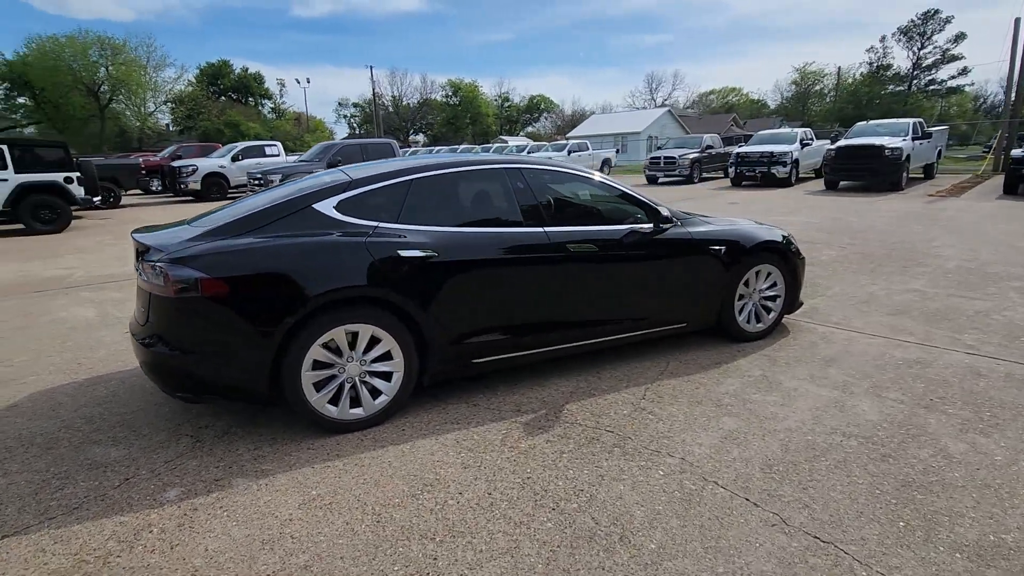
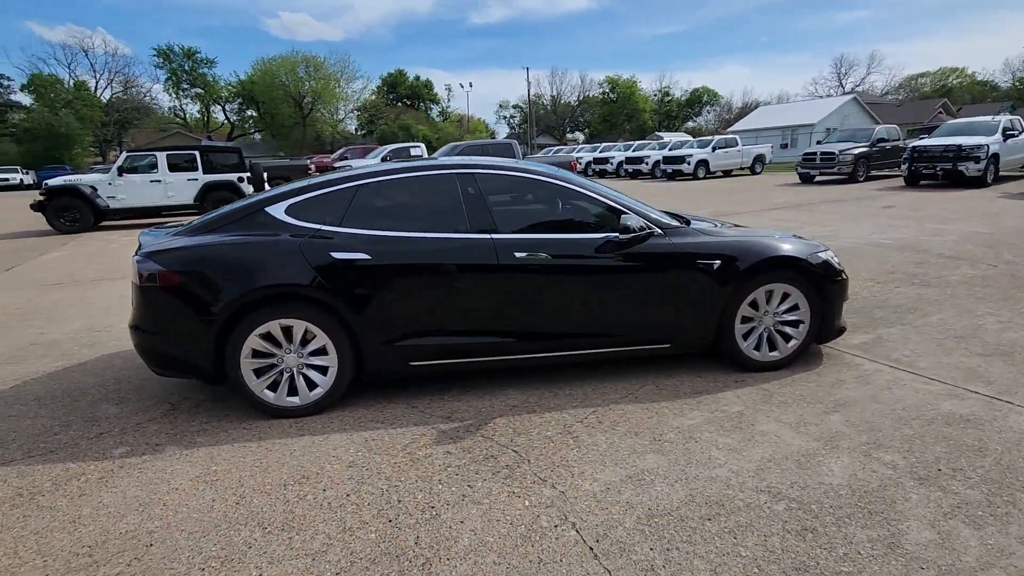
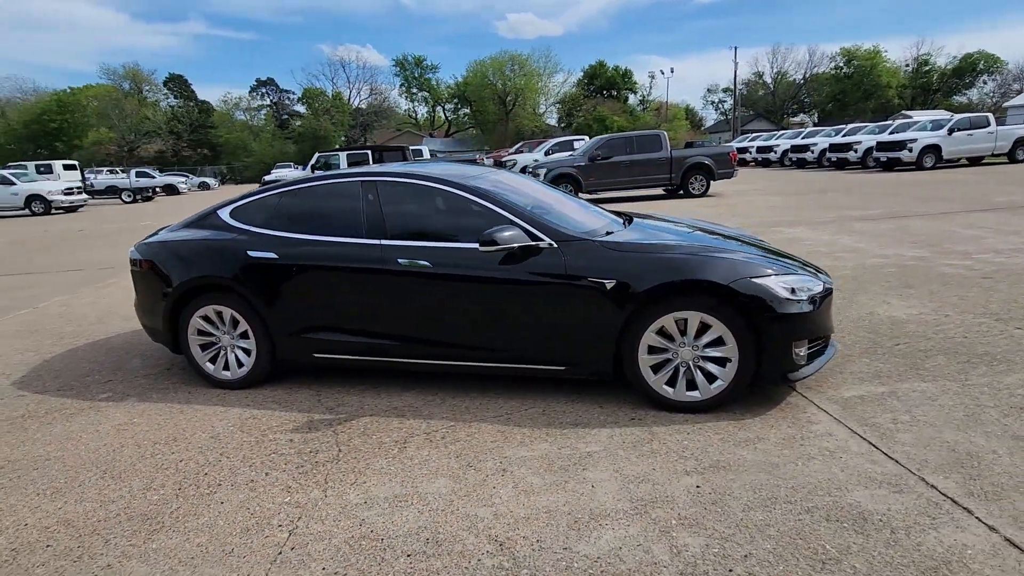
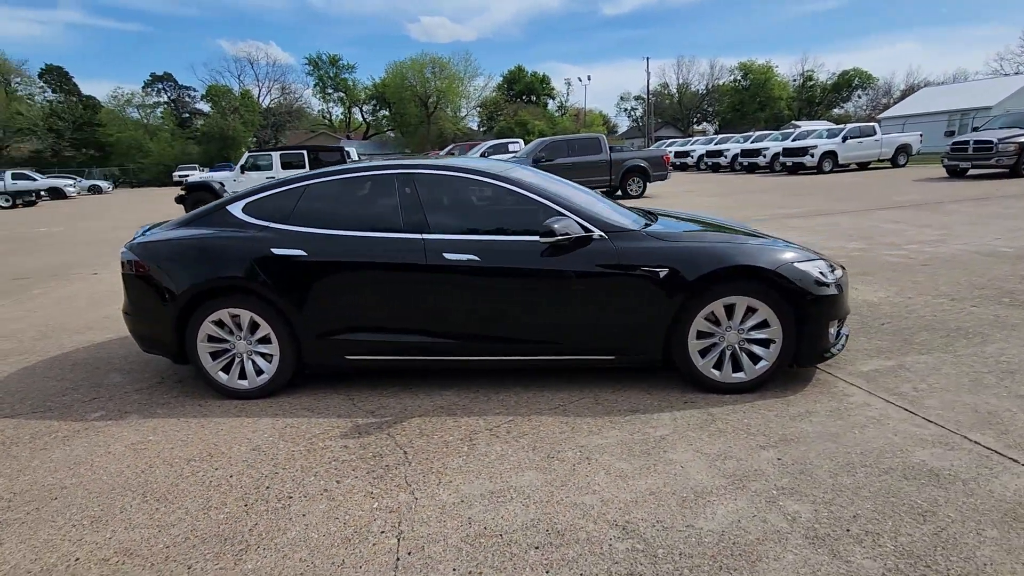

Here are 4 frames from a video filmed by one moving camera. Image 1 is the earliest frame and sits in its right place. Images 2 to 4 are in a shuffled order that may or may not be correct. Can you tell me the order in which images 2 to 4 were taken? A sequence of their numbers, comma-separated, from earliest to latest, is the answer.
2, 4, 3
